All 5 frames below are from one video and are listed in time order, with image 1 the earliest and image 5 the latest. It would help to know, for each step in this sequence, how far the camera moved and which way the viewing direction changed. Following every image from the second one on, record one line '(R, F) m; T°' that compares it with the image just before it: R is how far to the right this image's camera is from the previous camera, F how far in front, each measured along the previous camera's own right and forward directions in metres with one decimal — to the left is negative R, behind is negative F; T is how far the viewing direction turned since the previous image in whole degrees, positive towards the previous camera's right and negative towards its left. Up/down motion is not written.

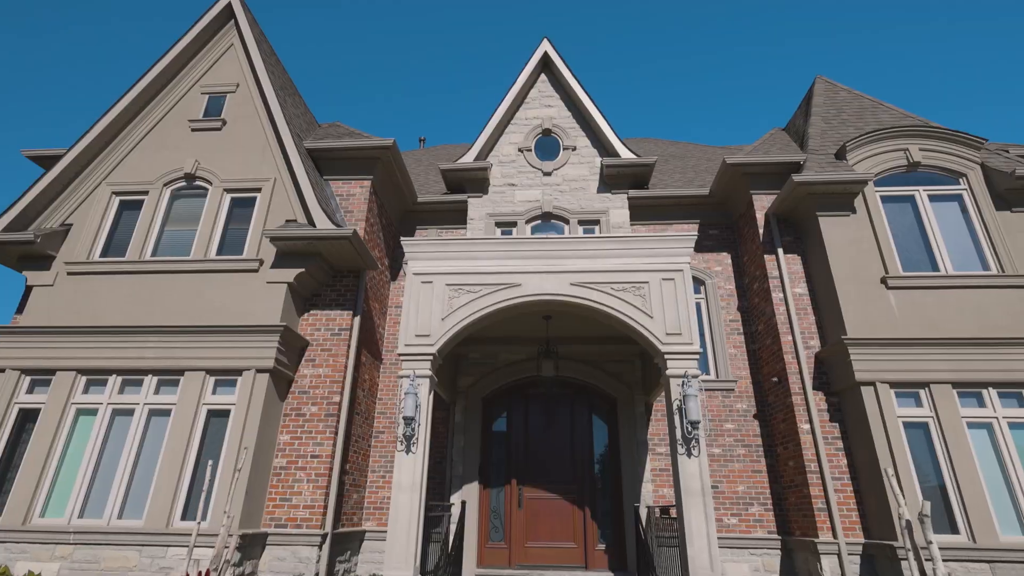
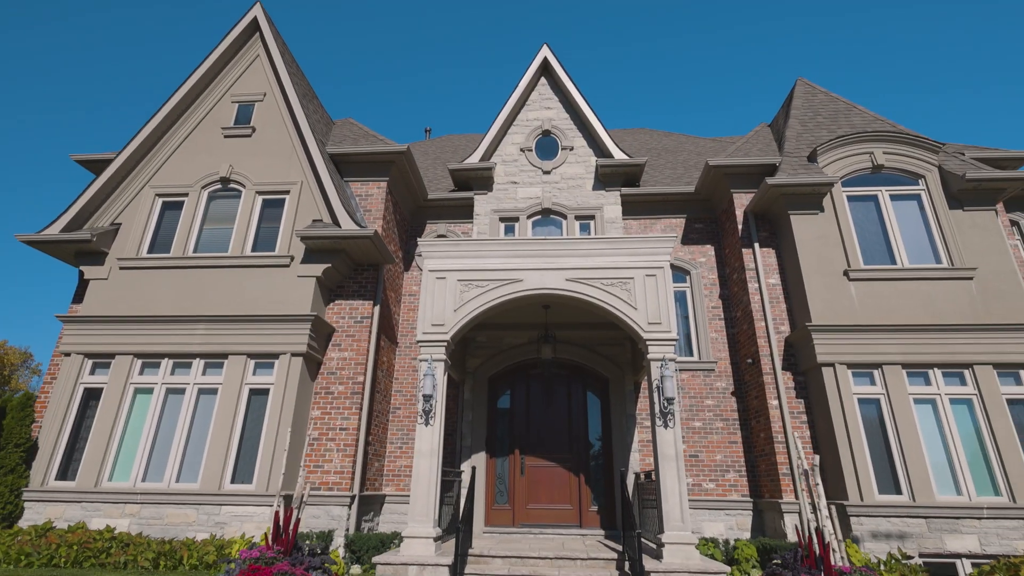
(0.0, -1.1) m; 0°
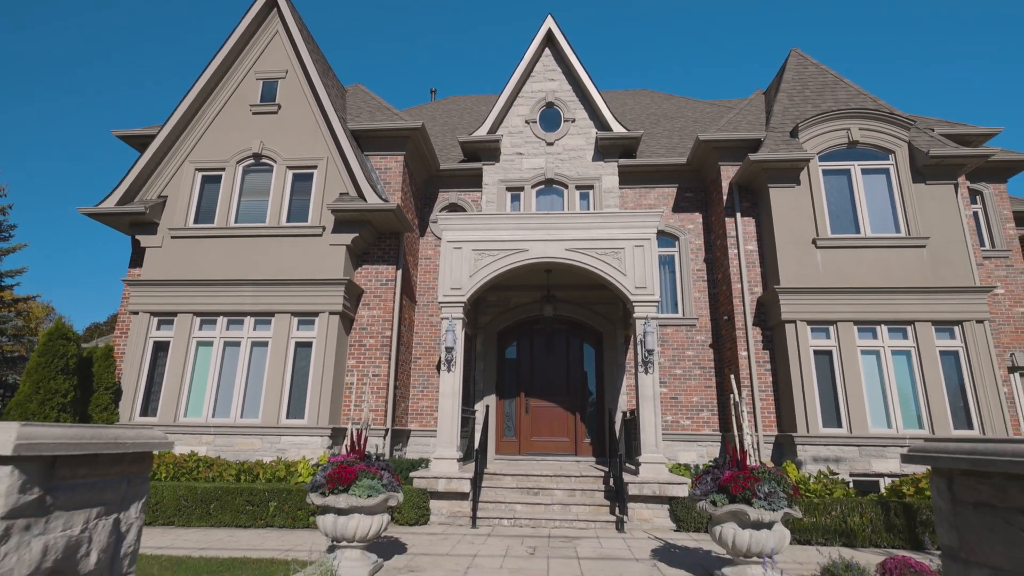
(-0.1, -1.5) m; 0°
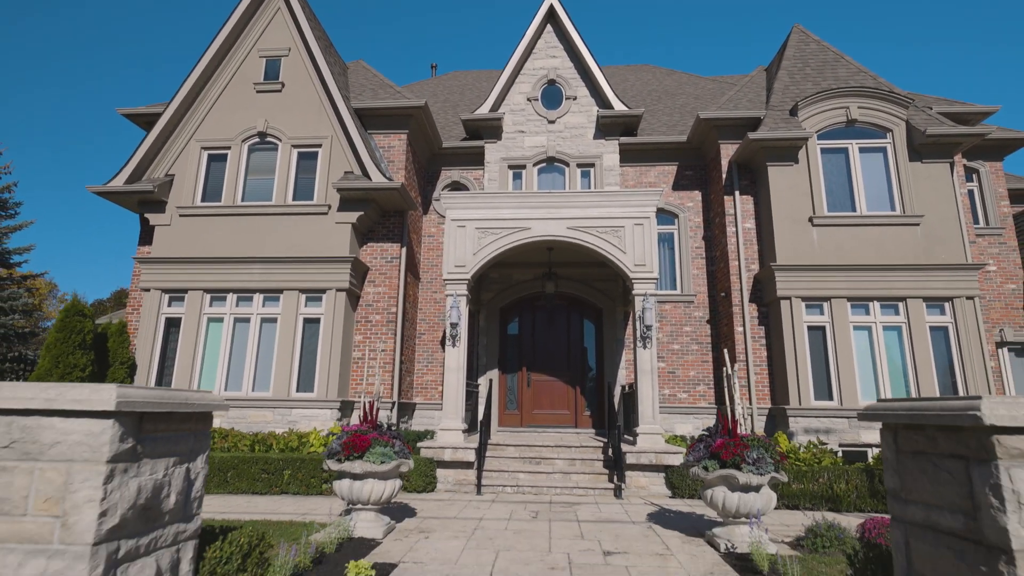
(0.0, -0.3) m; 0°
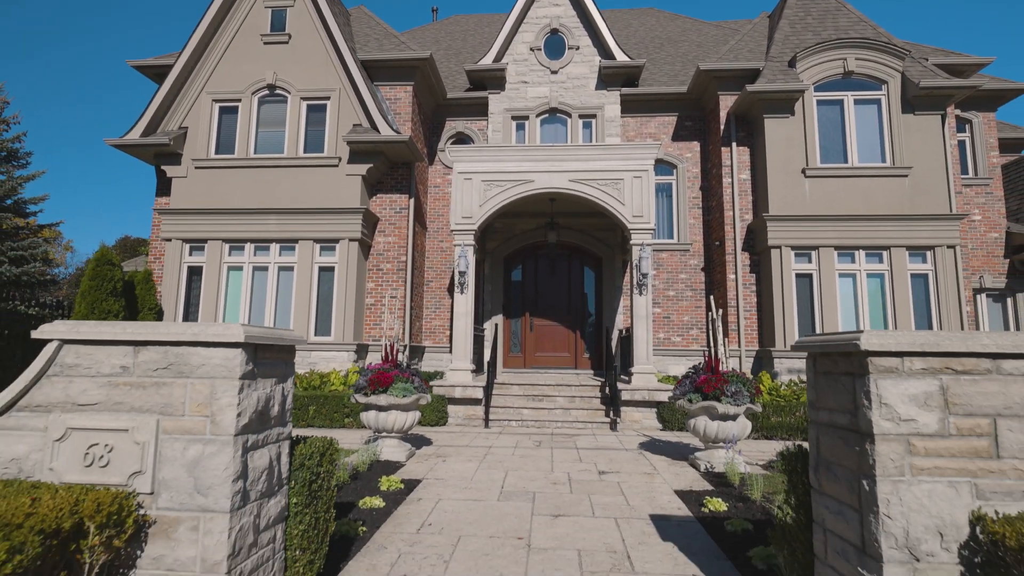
(-0.1, -0.6) m; 0°
